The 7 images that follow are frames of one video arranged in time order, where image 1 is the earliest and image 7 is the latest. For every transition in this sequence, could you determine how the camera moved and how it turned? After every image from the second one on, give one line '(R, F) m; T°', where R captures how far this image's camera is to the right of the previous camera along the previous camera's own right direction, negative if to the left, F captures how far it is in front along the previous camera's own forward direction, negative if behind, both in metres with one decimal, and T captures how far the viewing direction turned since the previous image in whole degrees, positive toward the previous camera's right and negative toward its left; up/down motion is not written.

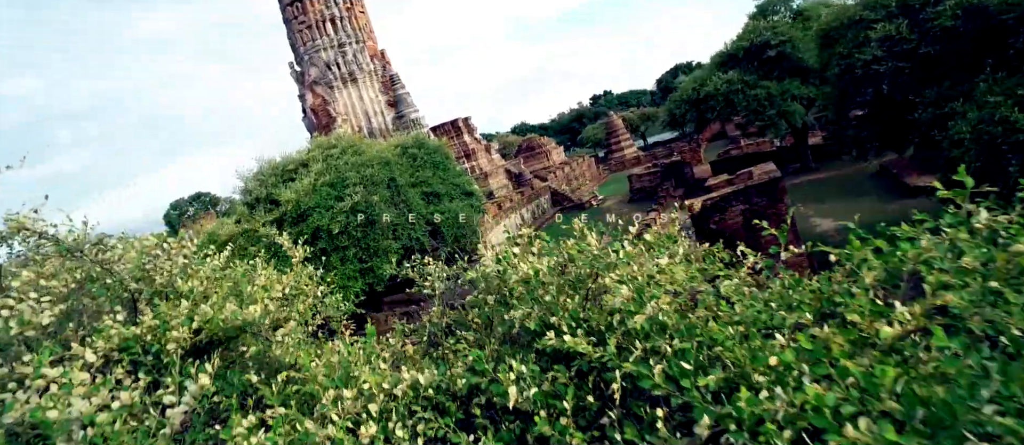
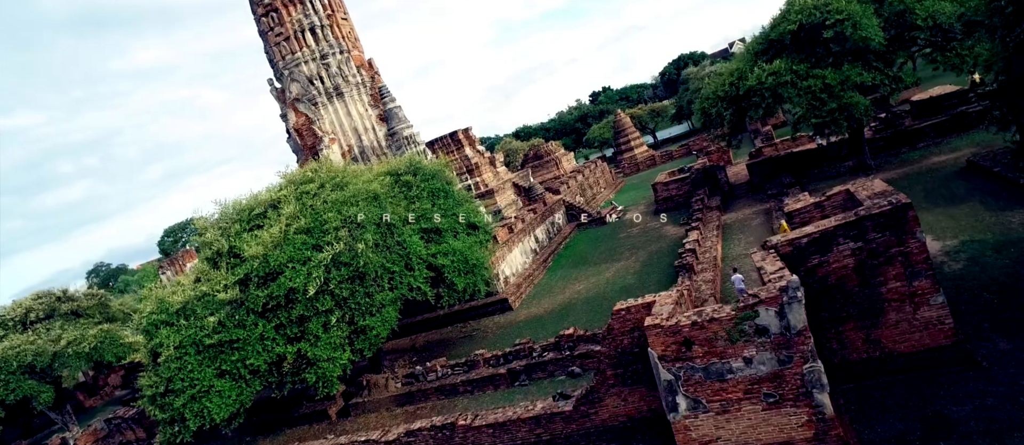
(-0.2, +2.4) m; 0°
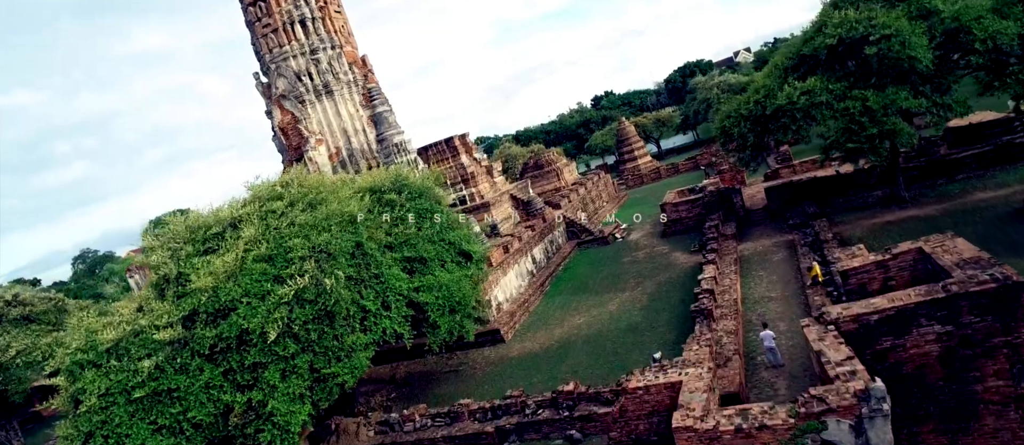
(0.0, +1.4) m; 0°
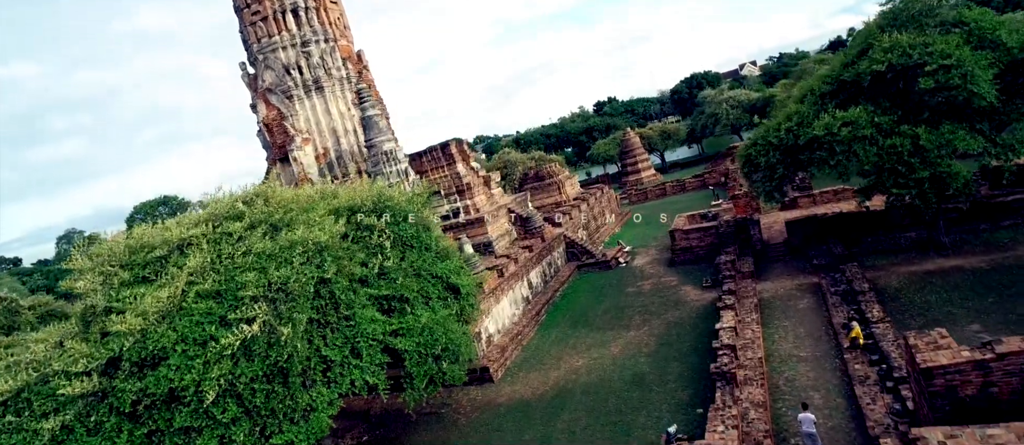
(-0.1, +1.4) m; 0°
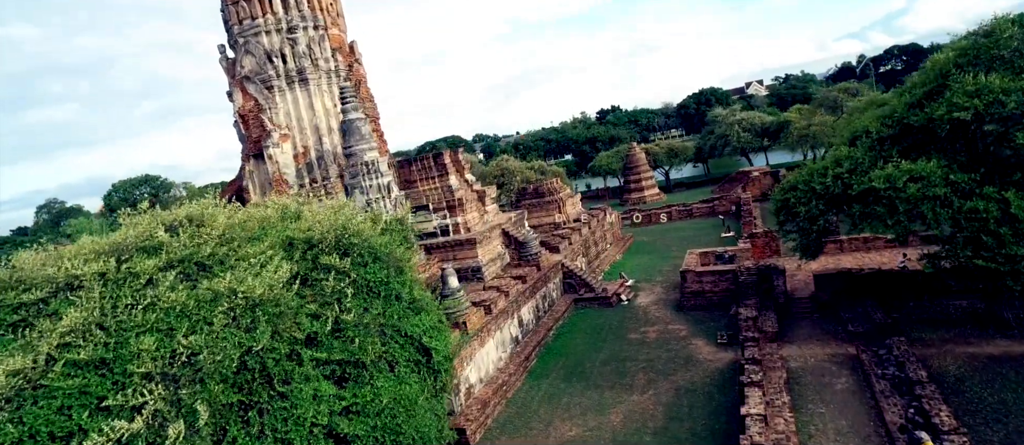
(-0.1, +1.8) m; +1°
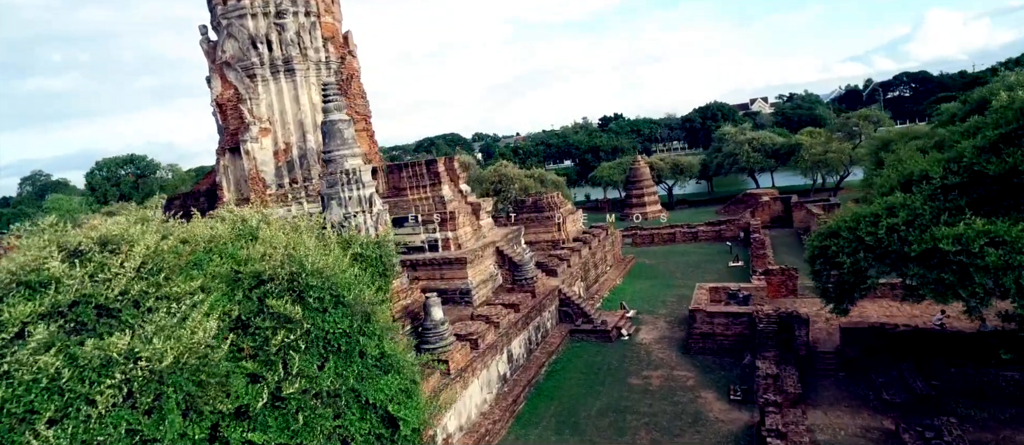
(-0.1, +1.5) m; +1°
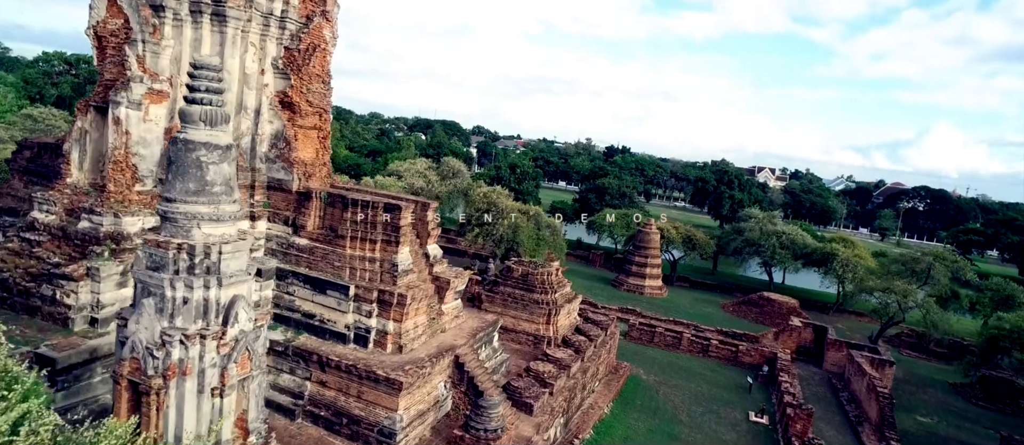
(-0.5, +5.3) m; +2°
